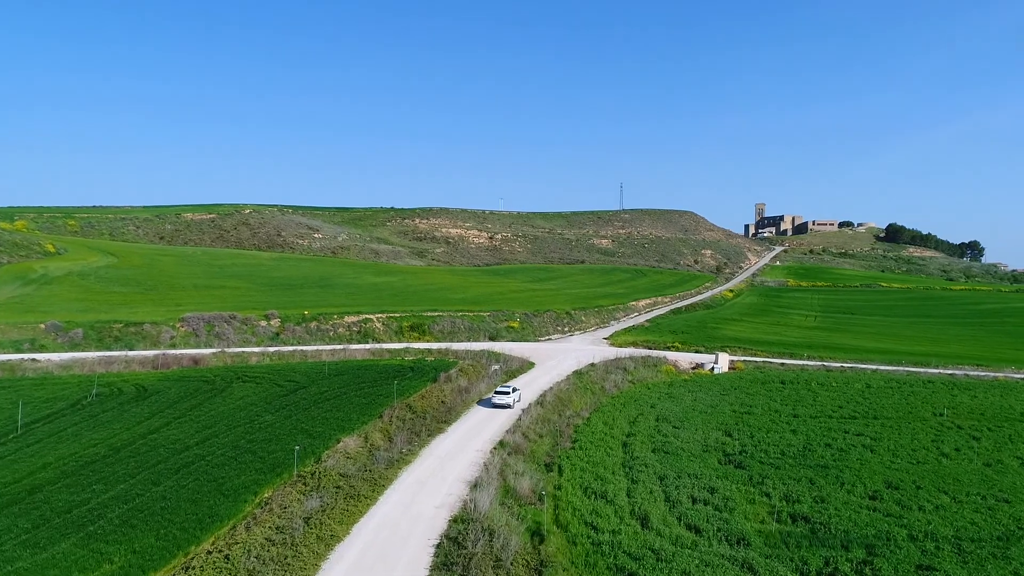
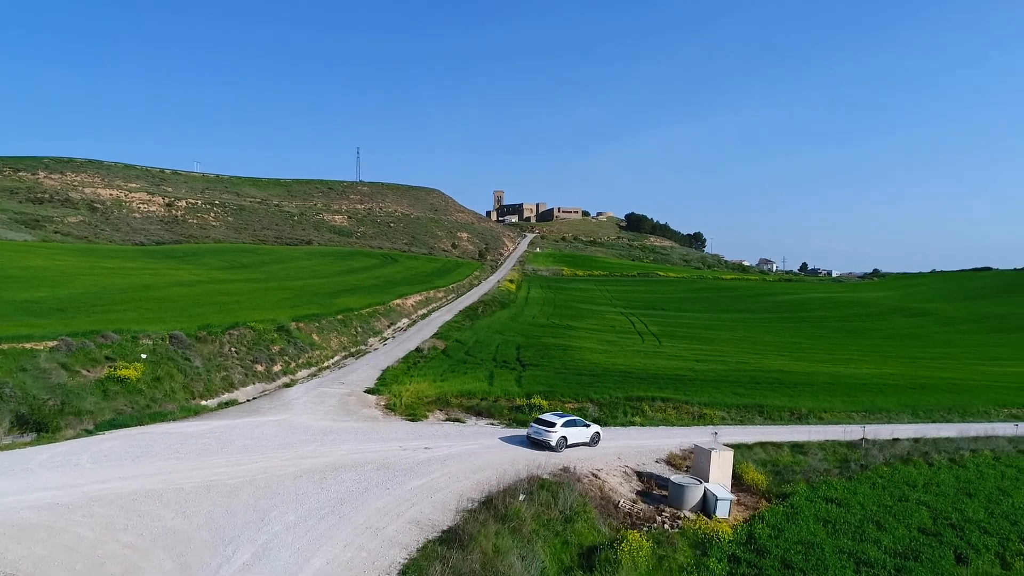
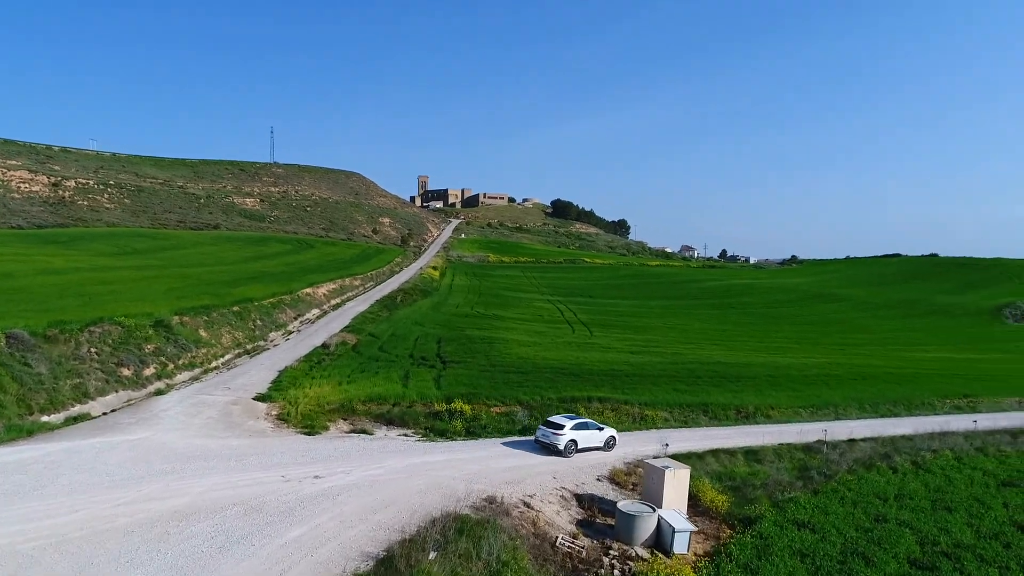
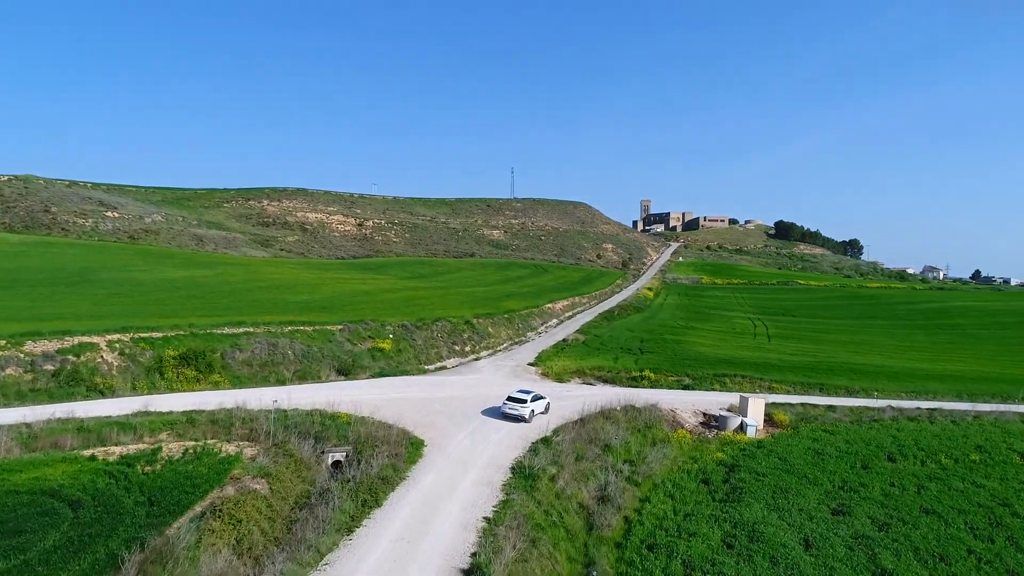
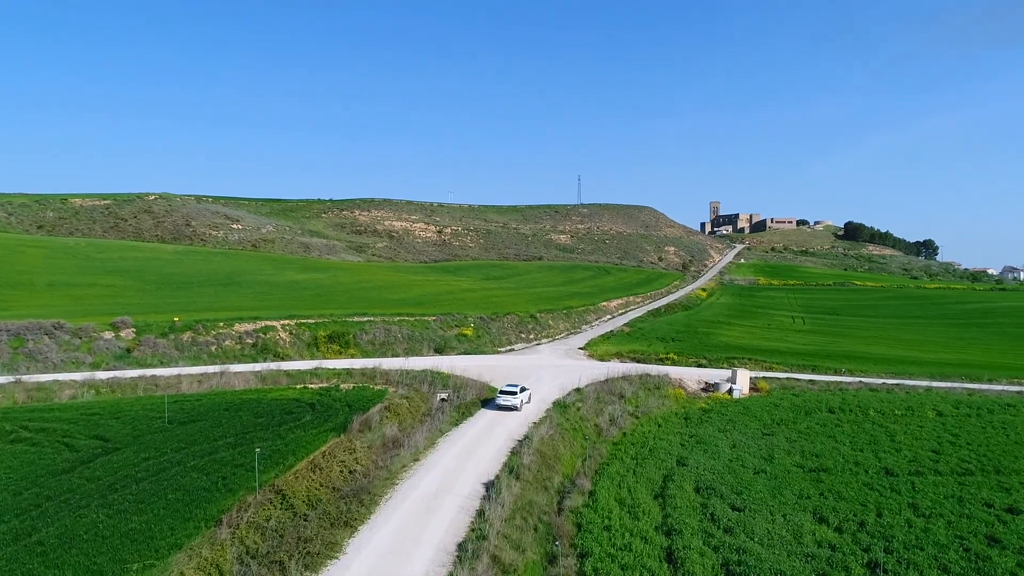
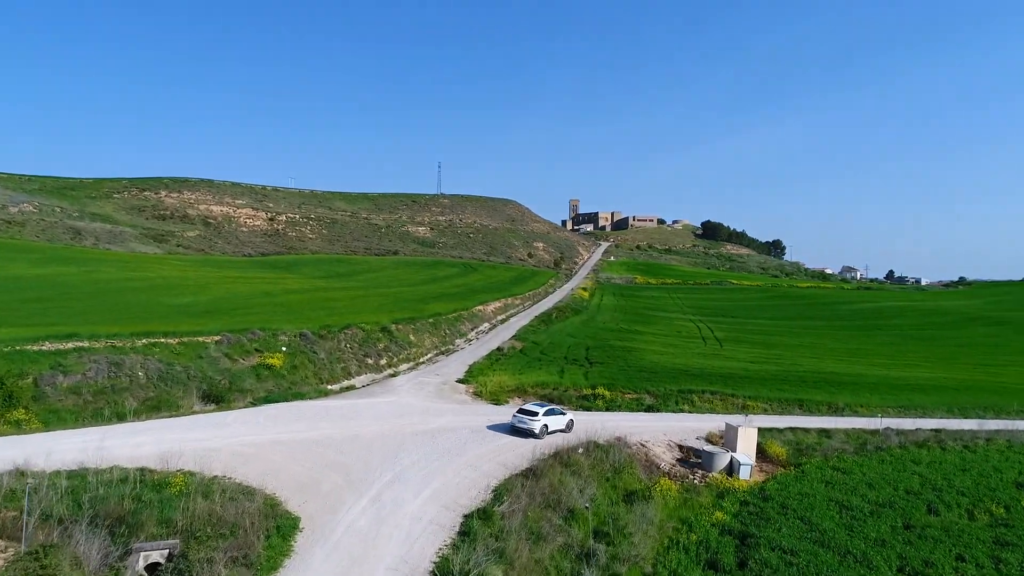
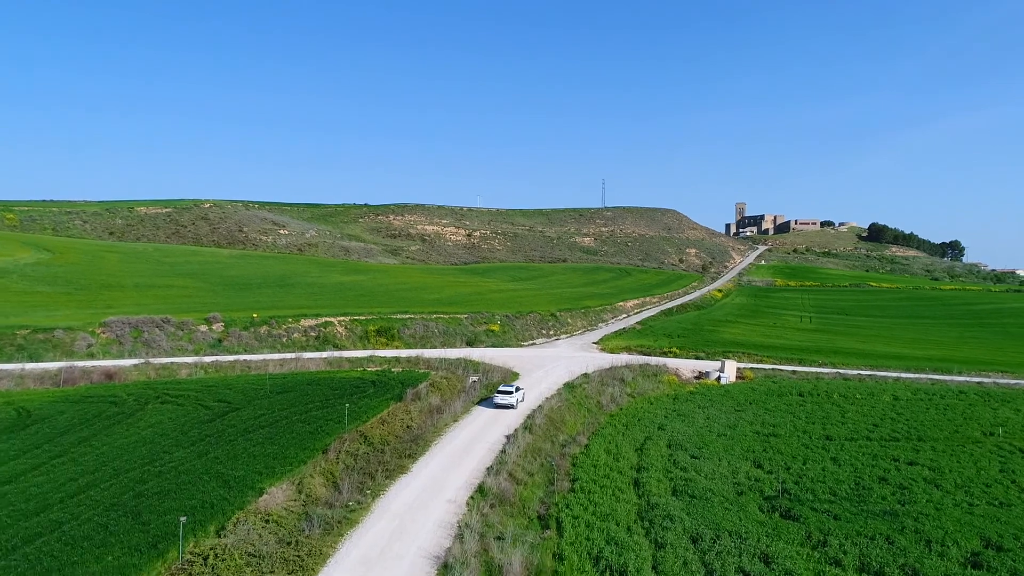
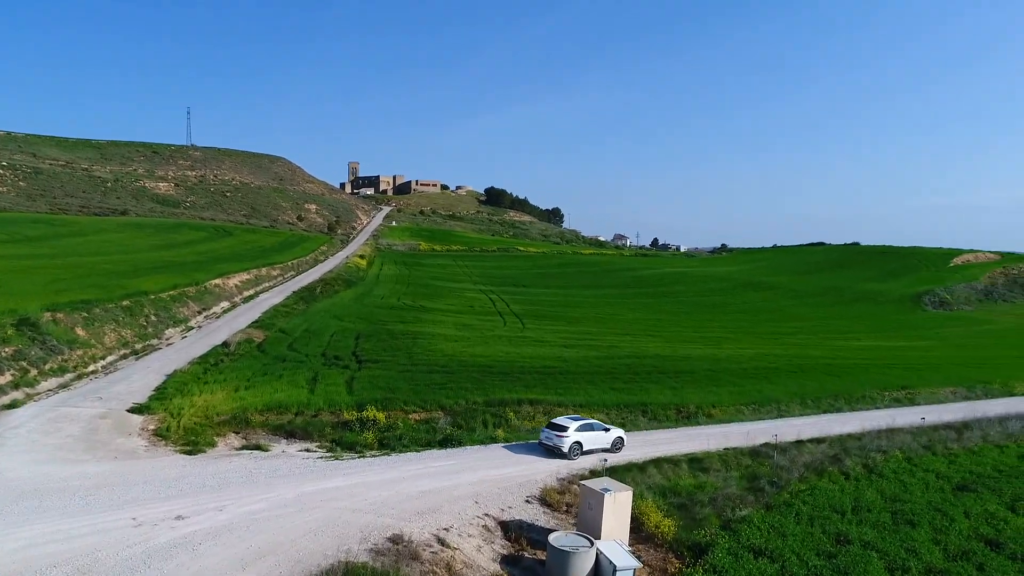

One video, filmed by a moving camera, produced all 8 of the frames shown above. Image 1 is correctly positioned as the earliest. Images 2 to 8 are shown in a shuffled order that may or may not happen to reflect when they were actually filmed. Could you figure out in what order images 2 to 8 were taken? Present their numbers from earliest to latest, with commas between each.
7, 5, 4, 6, 2, 3, 8
